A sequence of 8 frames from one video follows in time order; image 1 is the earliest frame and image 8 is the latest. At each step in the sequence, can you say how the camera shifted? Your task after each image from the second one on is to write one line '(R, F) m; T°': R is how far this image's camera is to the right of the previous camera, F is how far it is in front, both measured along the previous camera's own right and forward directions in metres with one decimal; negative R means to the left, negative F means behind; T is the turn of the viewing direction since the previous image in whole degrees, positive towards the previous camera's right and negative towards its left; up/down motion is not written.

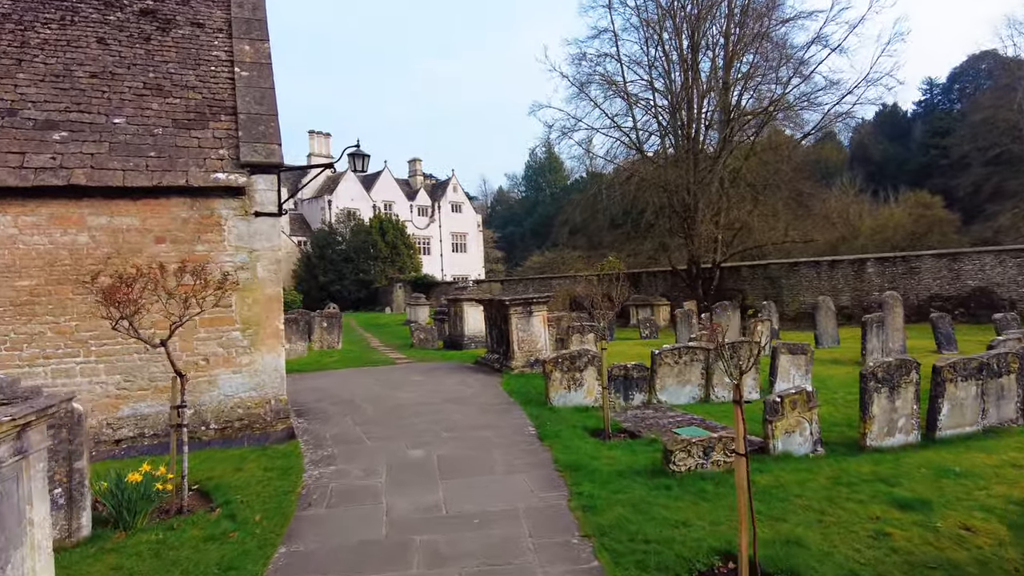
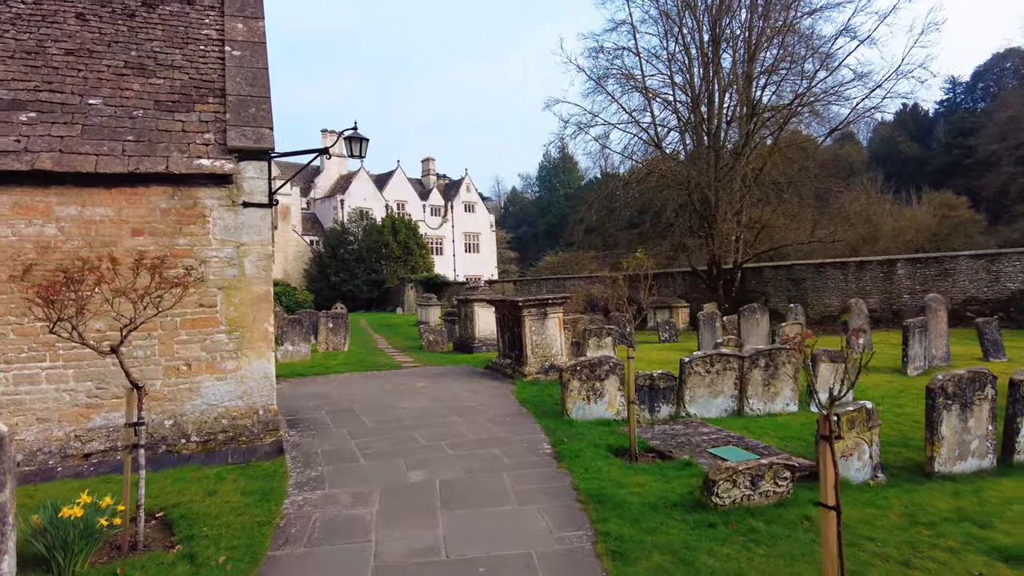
(0.0, +0.8) m; -1°
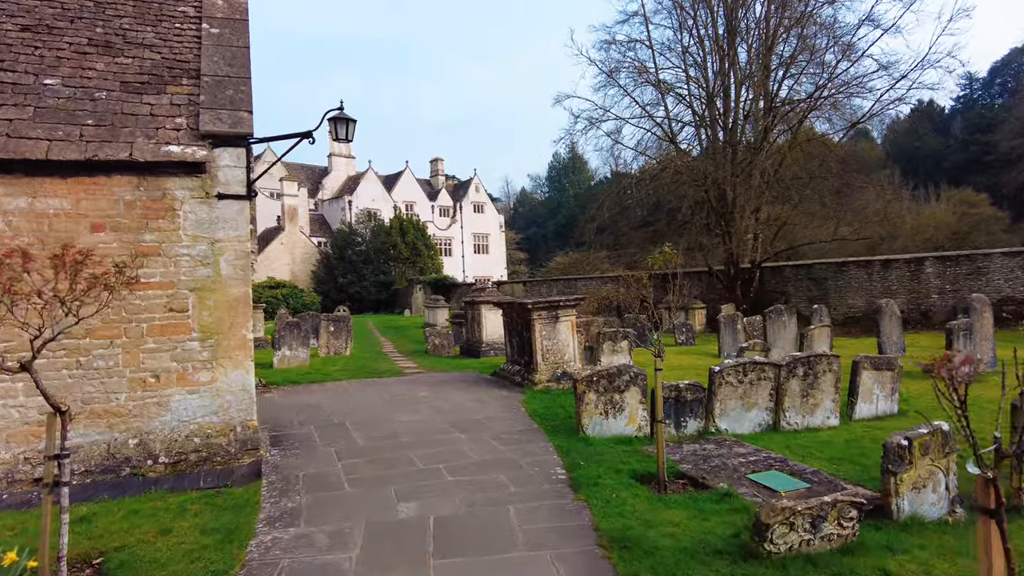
(0.0, +0.8) m; -1°
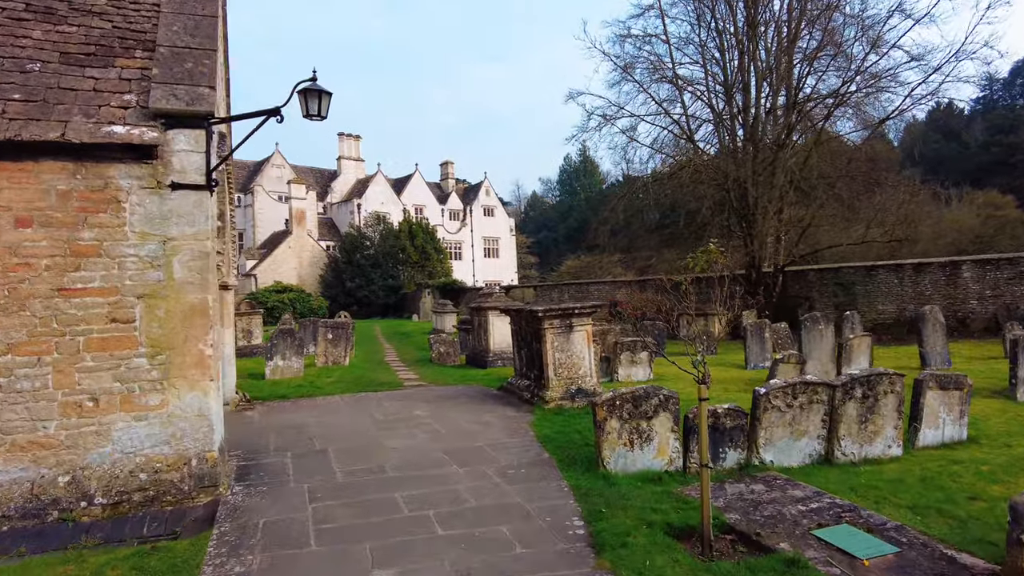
(0.0, +1.0) m; -1°
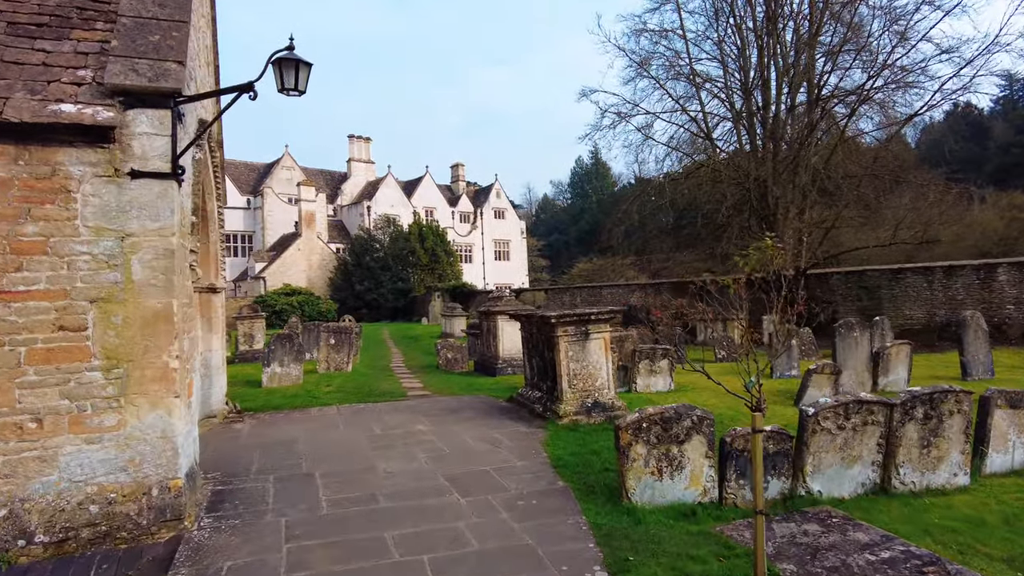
(0.0, +0.7) m; -1°
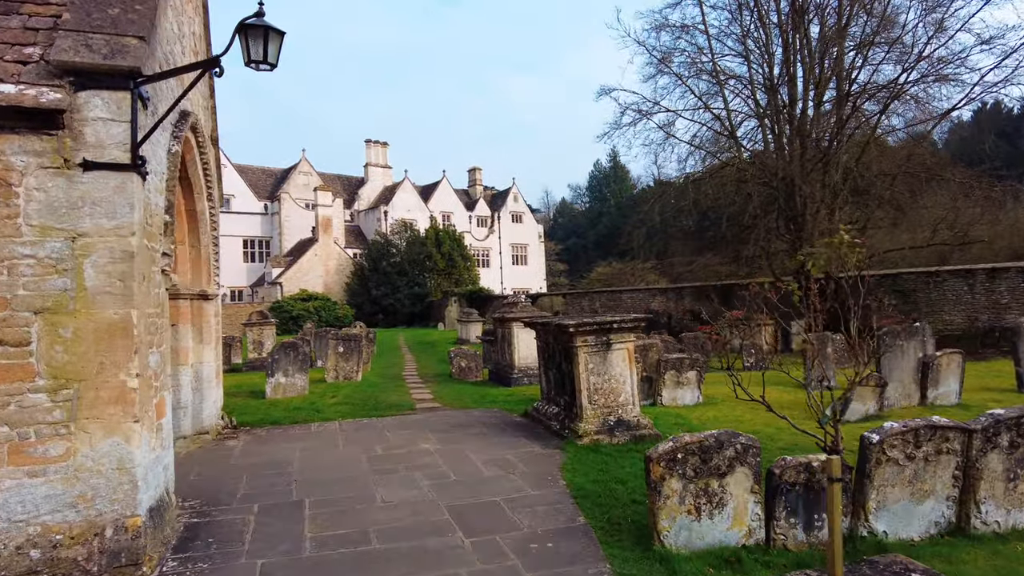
(0.0, +0.7) m; -2°
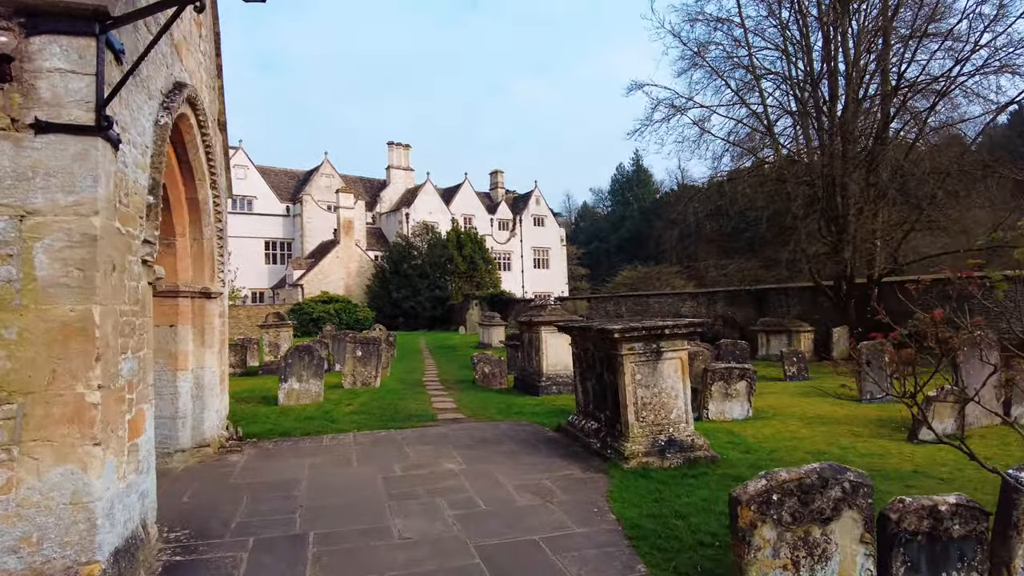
(-0.2, +0.8) m; -2°
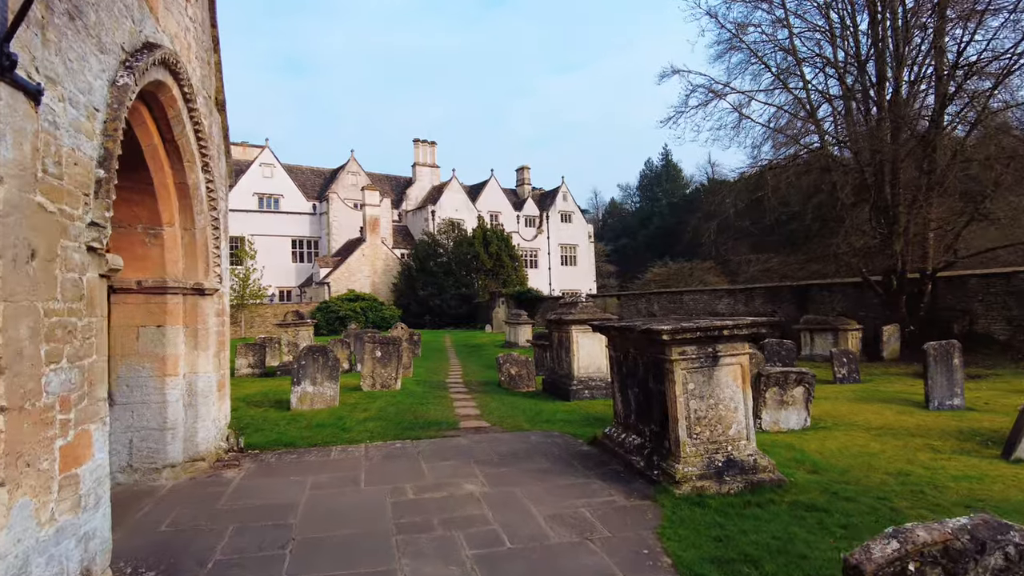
(0.0, +0.9) m; -2°
